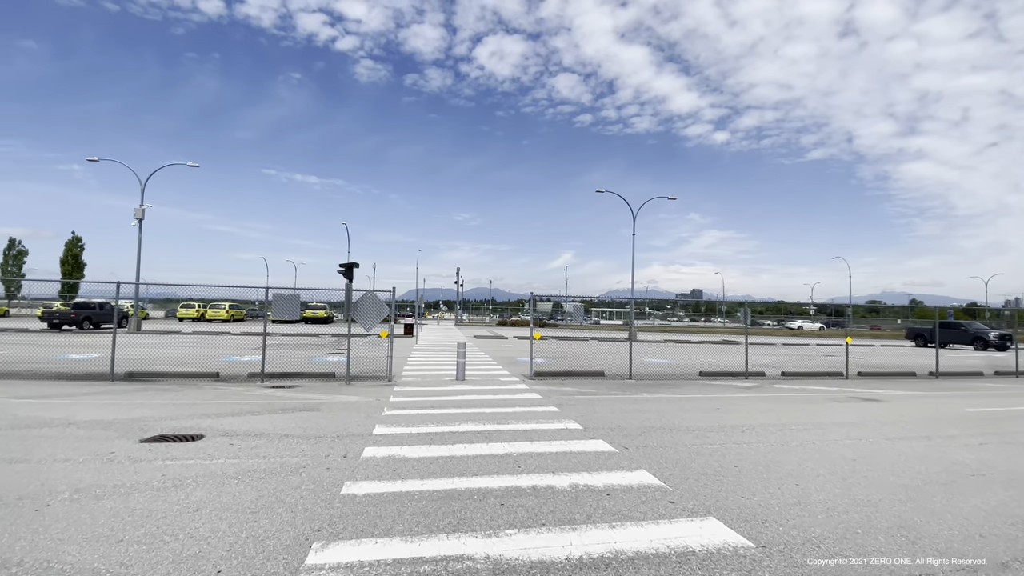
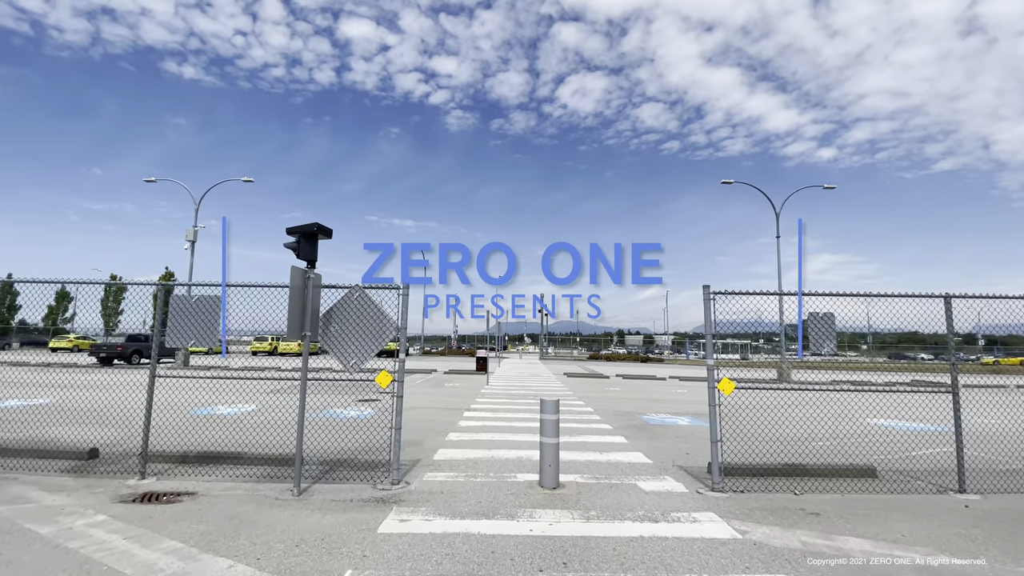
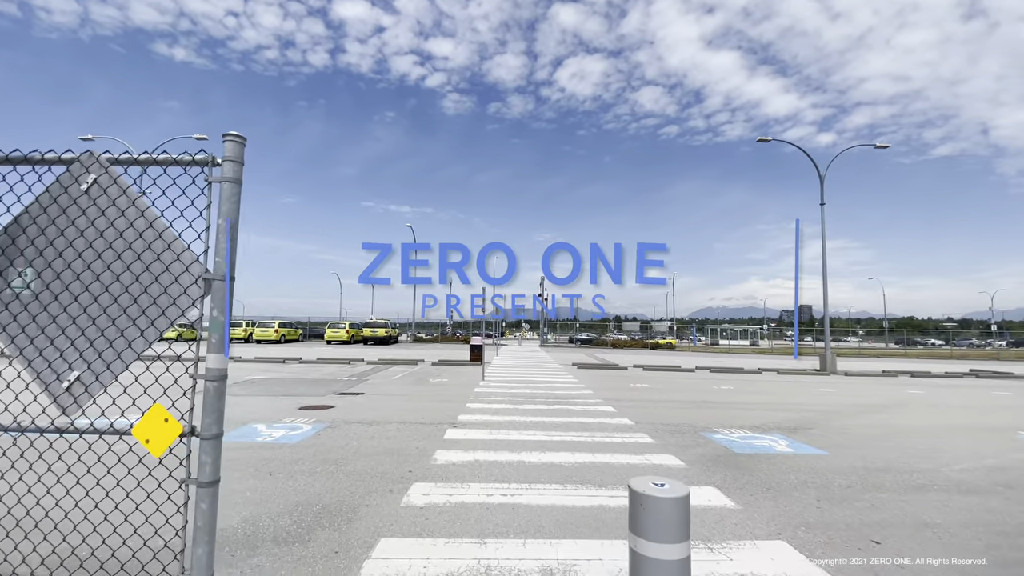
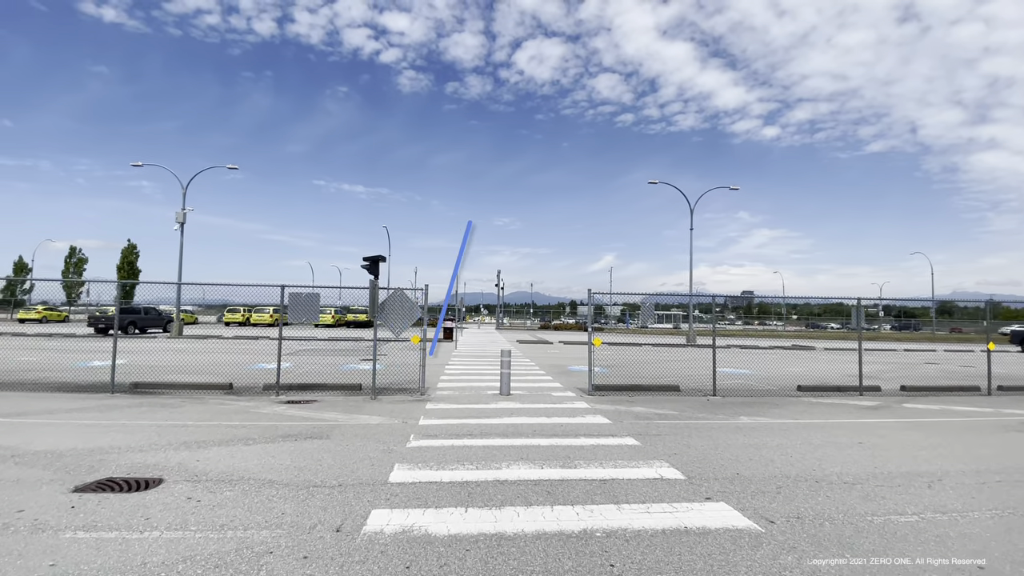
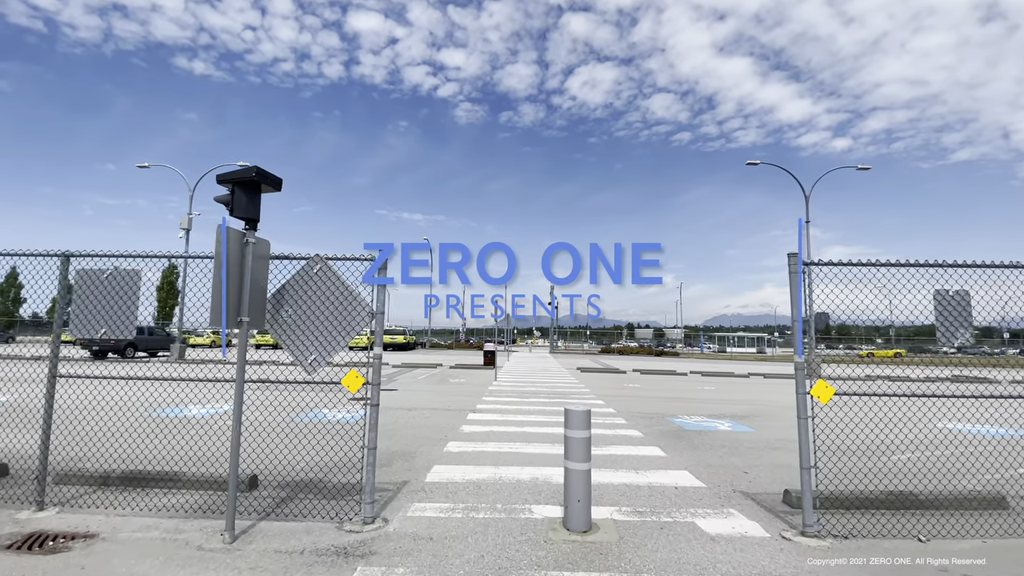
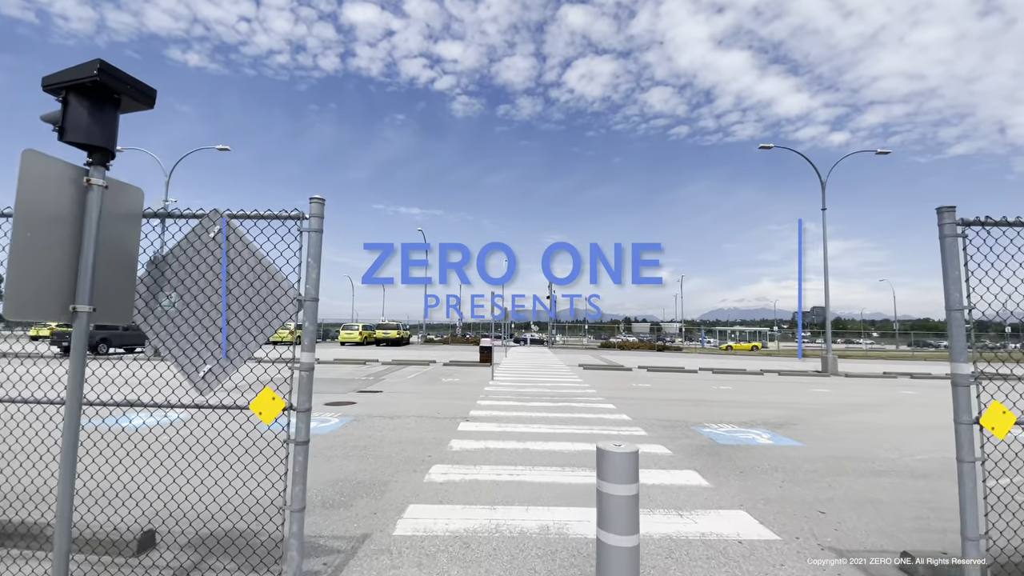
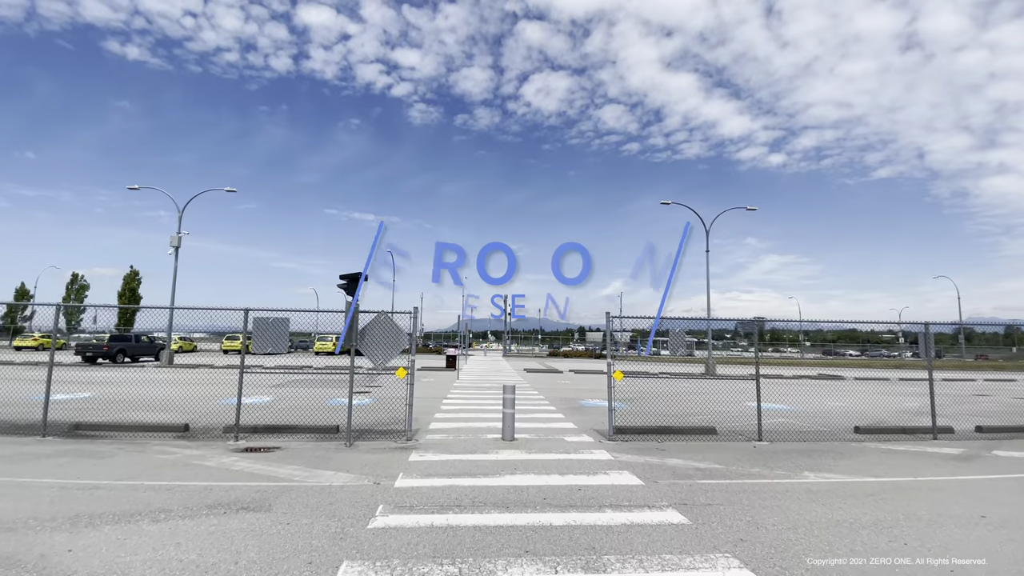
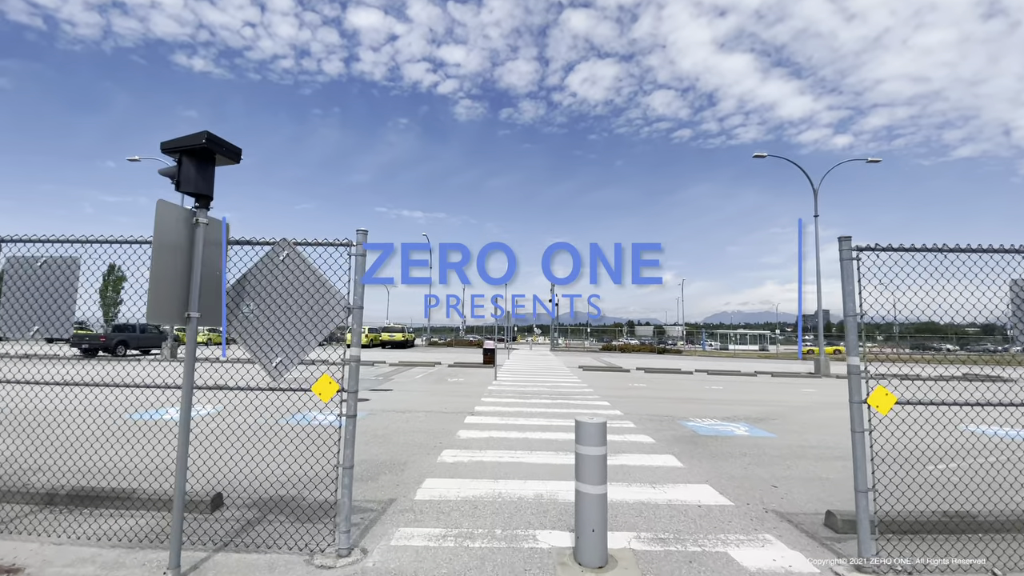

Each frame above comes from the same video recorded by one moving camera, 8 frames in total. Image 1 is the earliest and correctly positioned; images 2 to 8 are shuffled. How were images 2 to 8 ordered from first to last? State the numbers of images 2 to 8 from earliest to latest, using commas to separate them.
4, 7, 2, 5, 8, 6, 3
